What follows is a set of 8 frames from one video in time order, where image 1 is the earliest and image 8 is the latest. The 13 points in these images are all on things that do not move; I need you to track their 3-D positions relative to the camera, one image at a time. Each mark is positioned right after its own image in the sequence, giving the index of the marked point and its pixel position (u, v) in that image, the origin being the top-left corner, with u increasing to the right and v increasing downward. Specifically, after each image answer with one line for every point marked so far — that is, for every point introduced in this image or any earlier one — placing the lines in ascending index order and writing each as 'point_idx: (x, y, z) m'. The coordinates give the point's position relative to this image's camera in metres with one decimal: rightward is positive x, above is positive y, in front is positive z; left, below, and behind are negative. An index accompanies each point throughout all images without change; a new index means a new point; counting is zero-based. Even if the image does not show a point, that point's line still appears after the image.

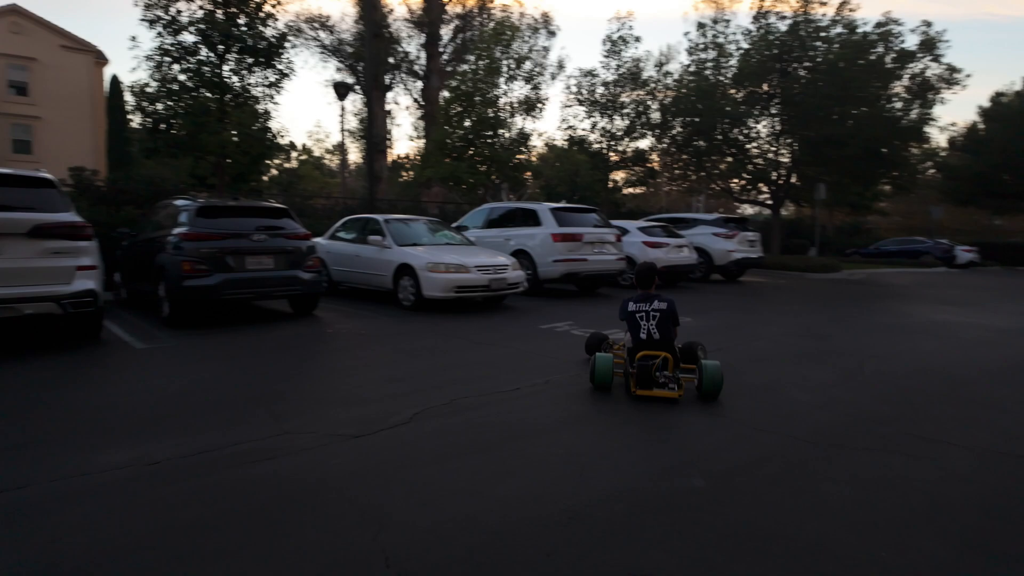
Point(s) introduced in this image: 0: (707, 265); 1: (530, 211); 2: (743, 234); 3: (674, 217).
0: (+5.9, +0.7, +18.2) m
1: (+0.4, +1.9, +14.4) m
2: (+7.0, +1.6, +18.1) m
3: (+5.3, +2.3, +19.7) m
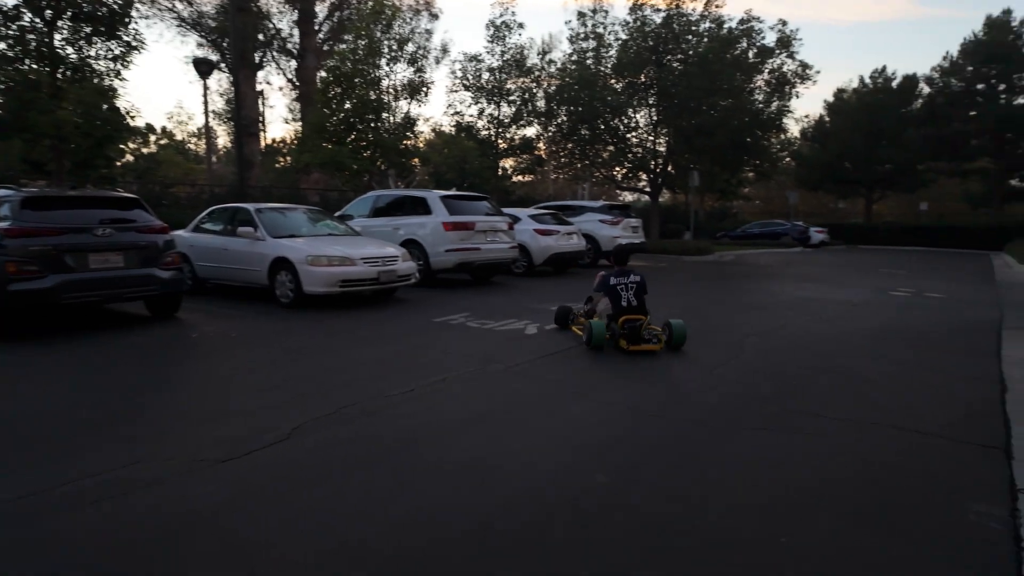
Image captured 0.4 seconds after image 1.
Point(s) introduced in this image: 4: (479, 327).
0: (+2.6, +1.2, +18.6) m
1: (-2.1, +2.1, +13.8) m
2: (+3.6, +2.1, +18.6) m
3: (+1.7, +2.8, +19.9) m
4: (-0.5, -0.6, +8.8) m
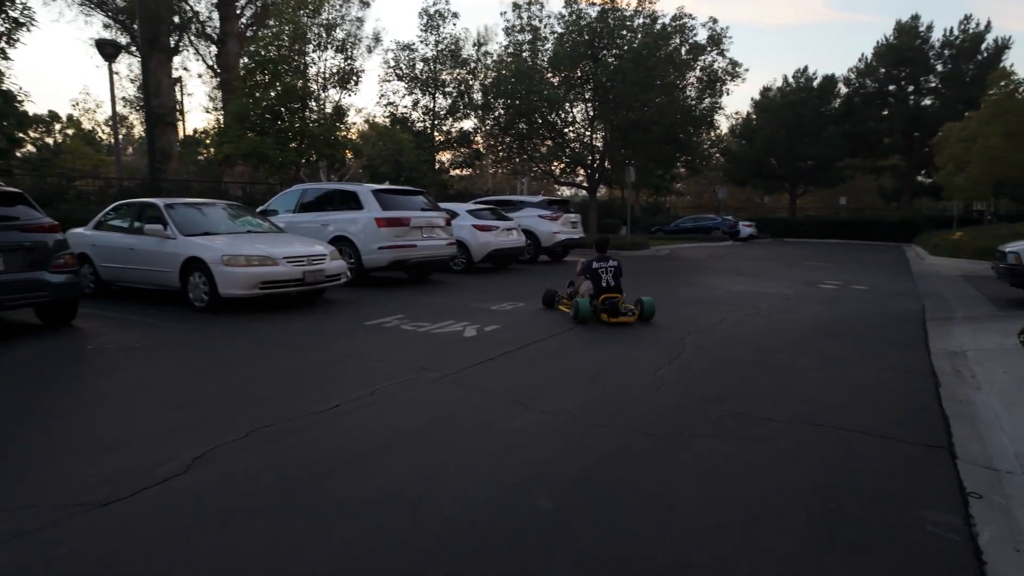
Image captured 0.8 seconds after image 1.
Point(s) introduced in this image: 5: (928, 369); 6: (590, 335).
0: (+0.7, +1.3, +18.3) m
1: (-3.6, +2.1, +13.1) m
2: (+1.7, +2.2, +18.5) m
3: (-0.4, +2.9, +19.6) m
4: (-1.4, -0.6, +8.3) m
5: (+4.8, -0.9, +6.9) m
6: (+1.1, -0.6, +8.0) m
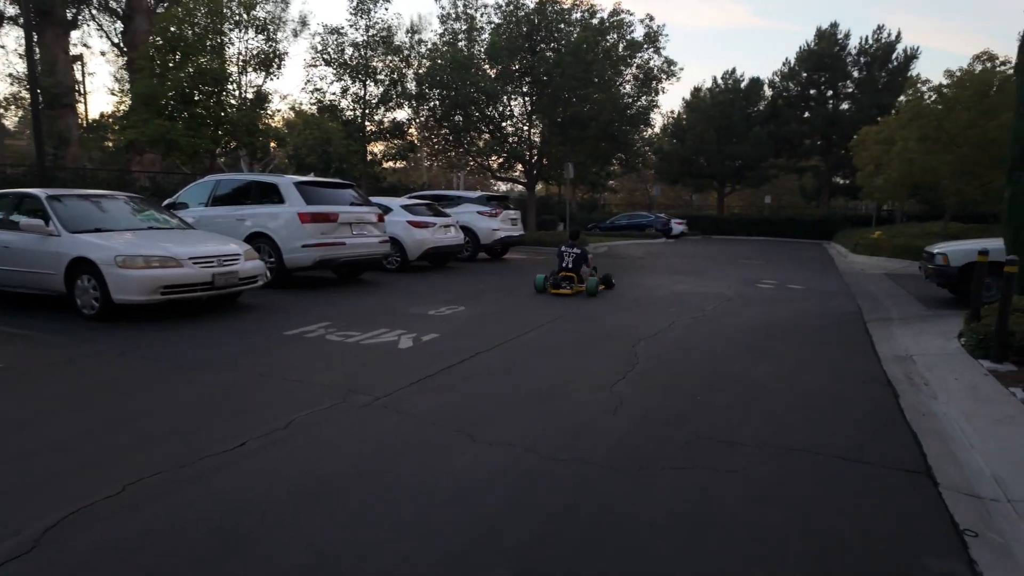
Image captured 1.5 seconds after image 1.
0: (-1.1, +1.3, +17.6) m
1: (-4.8, +2.1, +12.0) m
2: (-0.2, +2.3, +17.9) m
3: (-2.4, +2.9, +18.7) m
4: (-2.1, -0.7, +7.4) m
5: (+4.1, -1.0, +6.7) m
6: (+0.3, -0.7, +7.4) m
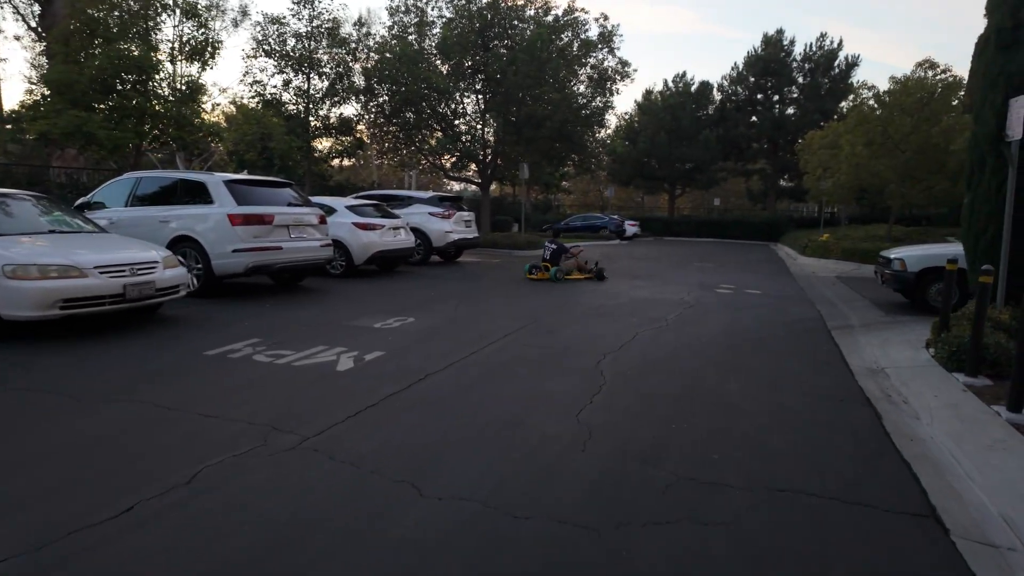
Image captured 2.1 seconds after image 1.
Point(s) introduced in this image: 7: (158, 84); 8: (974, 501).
0: (-2.5, +1.2, +16.8) m
1: (-5.7, +1.9, +10.9) m
2: (-1.5, +2.1, +17.1) m
3: (-3.8, +2.8, +17.8) m
4: (-2.6, -0.8, +6.6) m
5: (+3.7, -1.1, +6.3) m
6: (-0.2, -0.8, +6.7) m
7: (-10.4, +6.0, +17.6) m
8: (+3.1, -1.4, +4.1) m
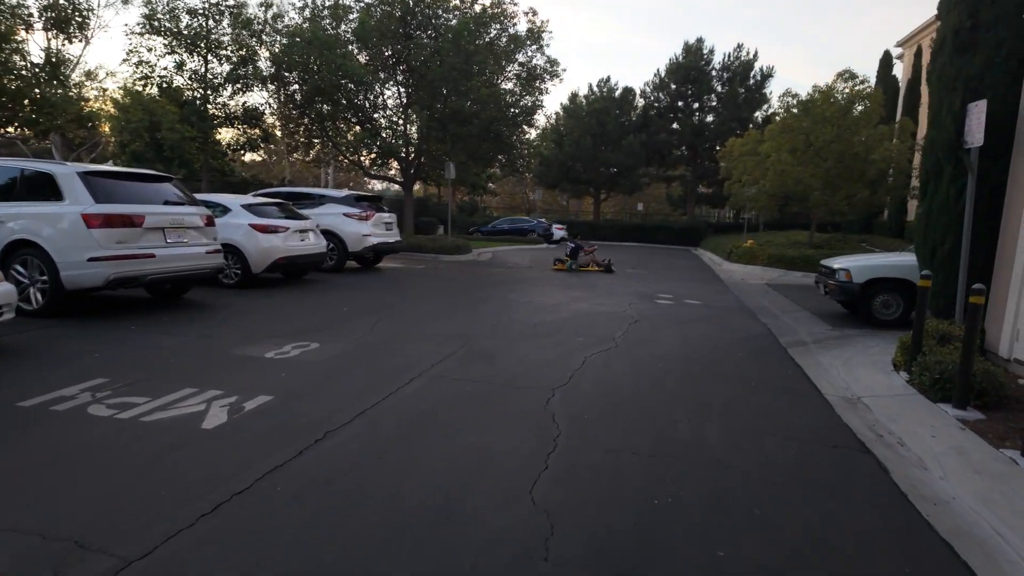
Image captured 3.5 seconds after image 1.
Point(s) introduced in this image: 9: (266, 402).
0: (-4.4, +0.9, +15.0) m
1: (-6.8, +1.7, +8.8) m
2: (-3.5, +1.9, +15.5) m
3: (-5.8, +2.5, +15.8) m
4: (-3.2, -1.0, +4.8) m
5: (+3.0, -1.3, +5.4) m
6: (-0.9, -1.1, +5.3) m
7: (-12.3, +5.7, +14.9) m
8: (+2.8, -1.7, +3.1) m
9: (-2.2, -1.0, +5.3) m
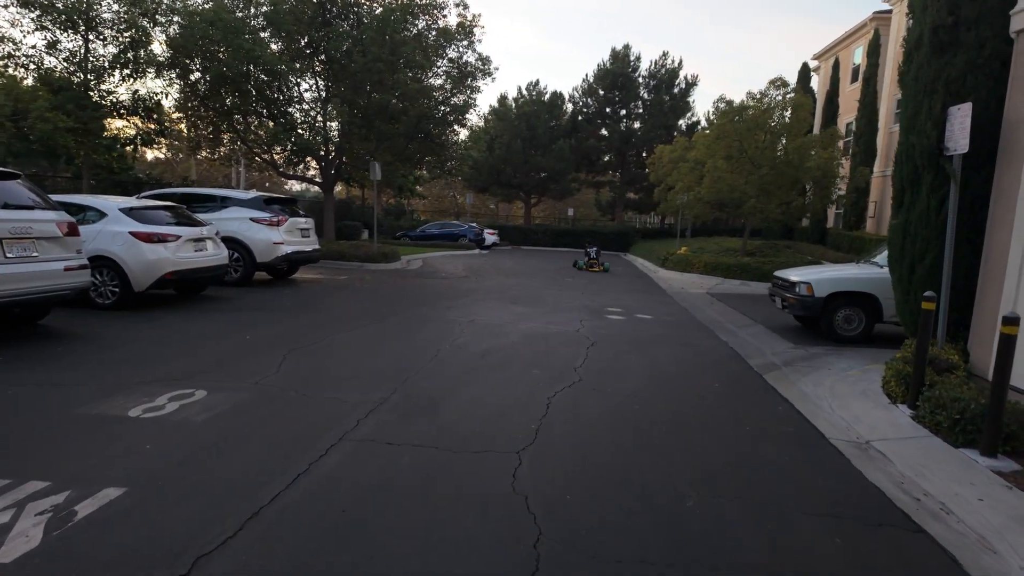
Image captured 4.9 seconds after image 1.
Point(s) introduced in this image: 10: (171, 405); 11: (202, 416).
0: (-5.8, +0.6, +13.0) m
1: (-7.5, +1.3, +6.5) m
2: (-5.0, +1.5, +13.6) m
3: (-7.3, +2.2, +13.7) m
4: (-3.4, -1.3, +3.1) m
5: (+2.7, -1.6, +4.4) m
6: (-1.1, -1.3, +3.8) m
7: (-13.8, +5.3, +11.9) m
8: (+2.8, -1.9, +2.1) m
9: (-2.4, -1.3, +3.7) m
10: (-3.1, -1.0, +5.4) m
11: (-2.7, -1.1, +5.2) m
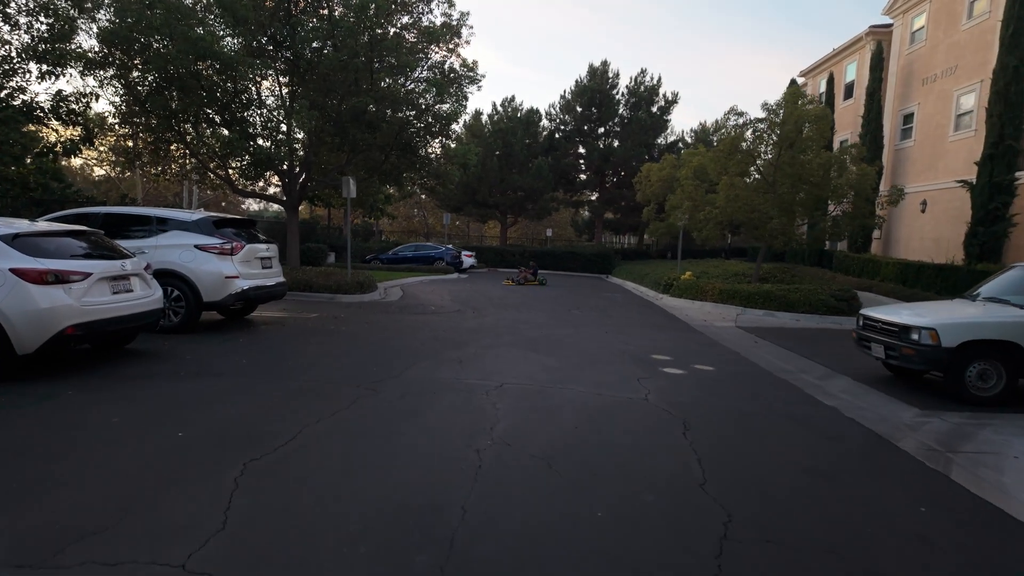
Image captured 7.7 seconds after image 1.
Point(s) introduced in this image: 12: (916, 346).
0: (-5.4, -0.2, +10.0) m
1: (-6.7, +0.7, +3.5) m
2: (-4.7, +0.7, +10.7) m
3: (-7.0, +1.3, +10.7) m
4: (-2.4, -1.8, +0.2) m
5: (+3.6, -2.0, +1.9) m
6: (-0.2, -1.8, +1.1) m
7: (-13.3, +4.4, +8.6) m
8: (+3.8, -2.3, -0.4) m
9: (-1.5, -1.7, +0.9) m
10: (-2.2, -1.5, +2.5) m
11: (-1.8, -1.6, +2.3) m
12: (+5.6, -0.8, +8.2) m
